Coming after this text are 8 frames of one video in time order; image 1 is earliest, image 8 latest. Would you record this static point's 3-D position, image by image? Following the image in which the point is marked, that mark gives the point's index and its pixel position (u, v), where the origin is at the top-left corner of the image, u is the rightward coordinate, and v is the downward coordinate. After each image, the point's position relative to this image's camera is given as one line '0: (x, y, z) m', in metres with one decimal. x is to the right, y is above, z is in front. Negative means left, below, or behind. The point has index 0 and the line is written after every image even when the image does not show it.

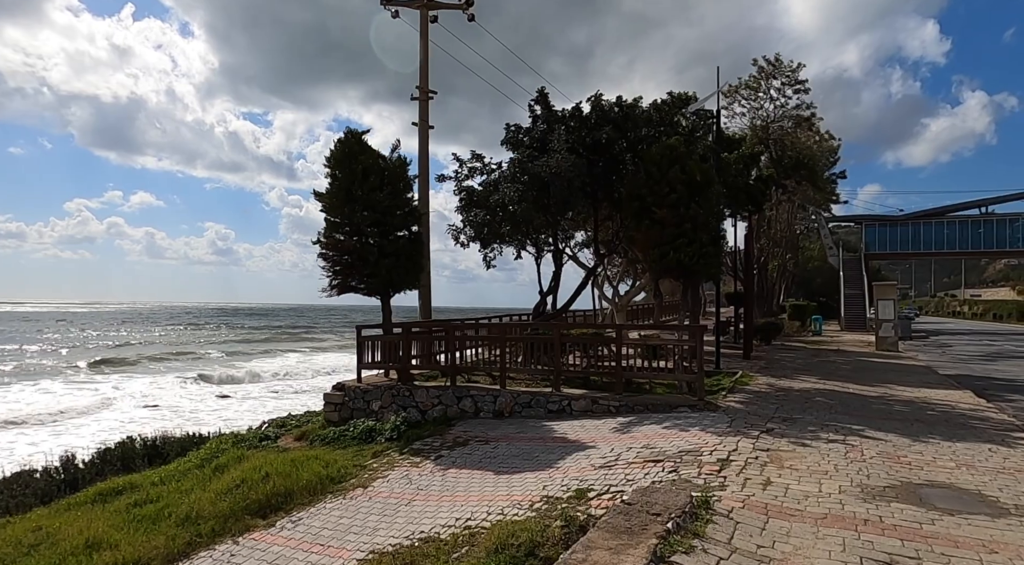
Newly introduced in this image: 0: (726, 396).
0: (+4.2, -2.2, +12.4) m
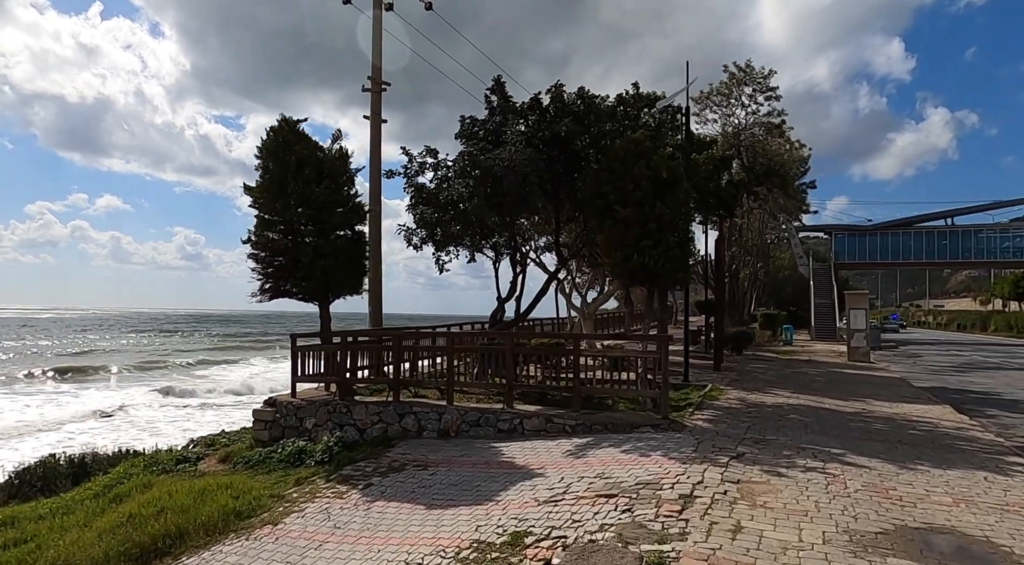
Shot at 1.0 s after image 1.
0: (+3.2, -2.4, +11.4) m
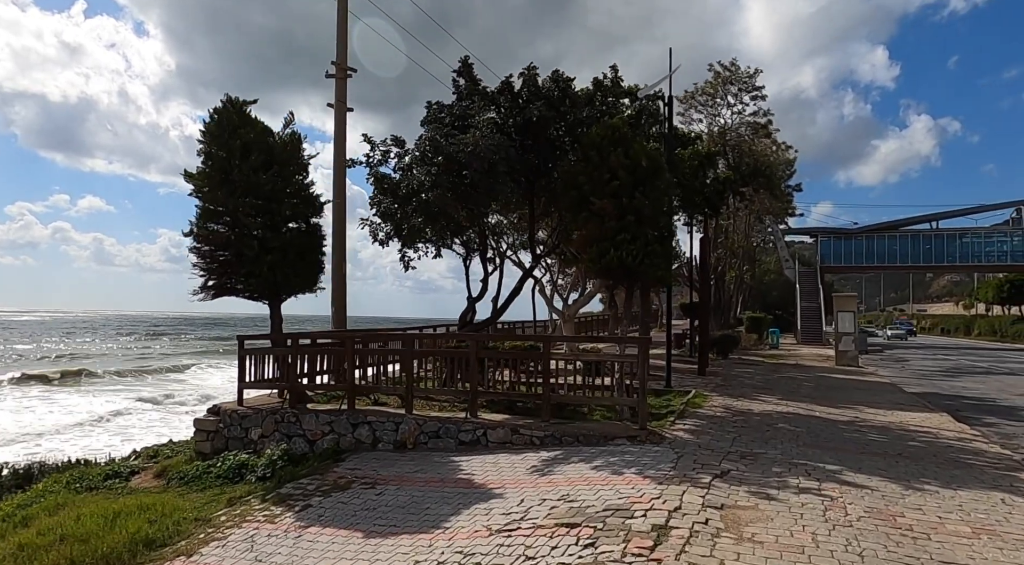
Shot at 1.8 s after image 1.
0: (+2.6, -2.3, +10.4) m
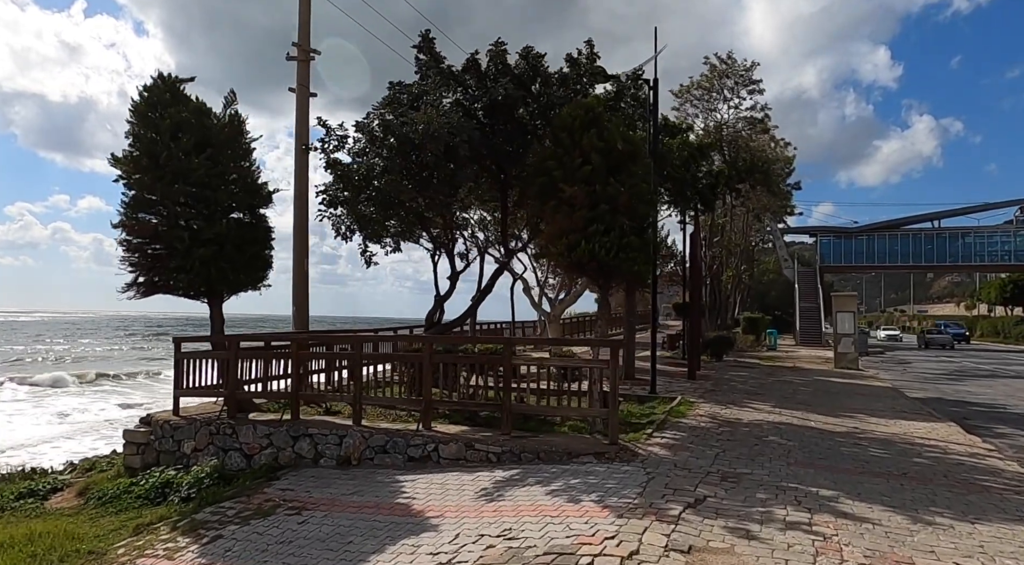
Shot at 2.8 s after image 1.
0: (+2.0, -2.3, +9.4) m
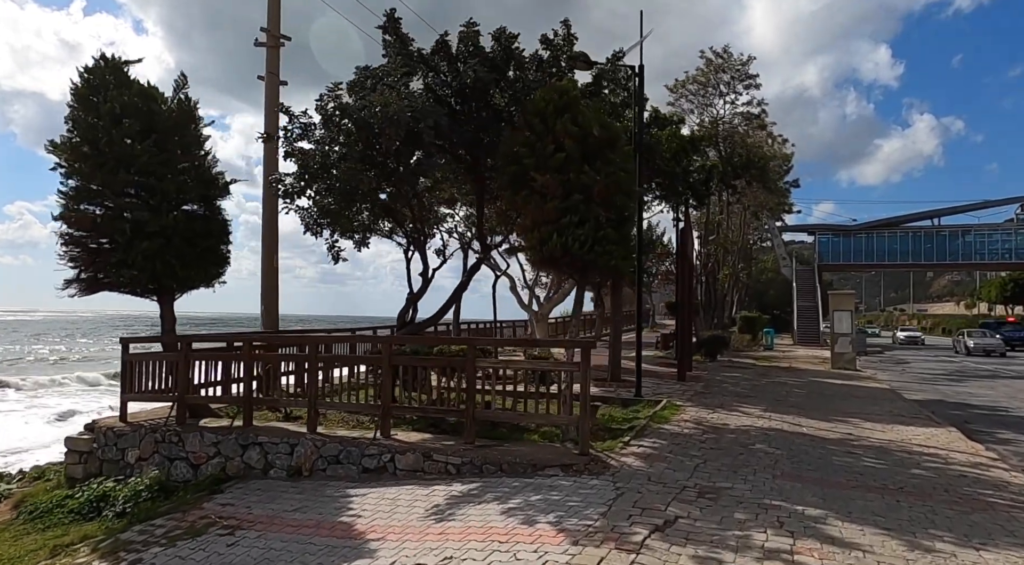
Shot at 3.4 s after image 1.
0: (+1.6, -2.2, +8.7) m
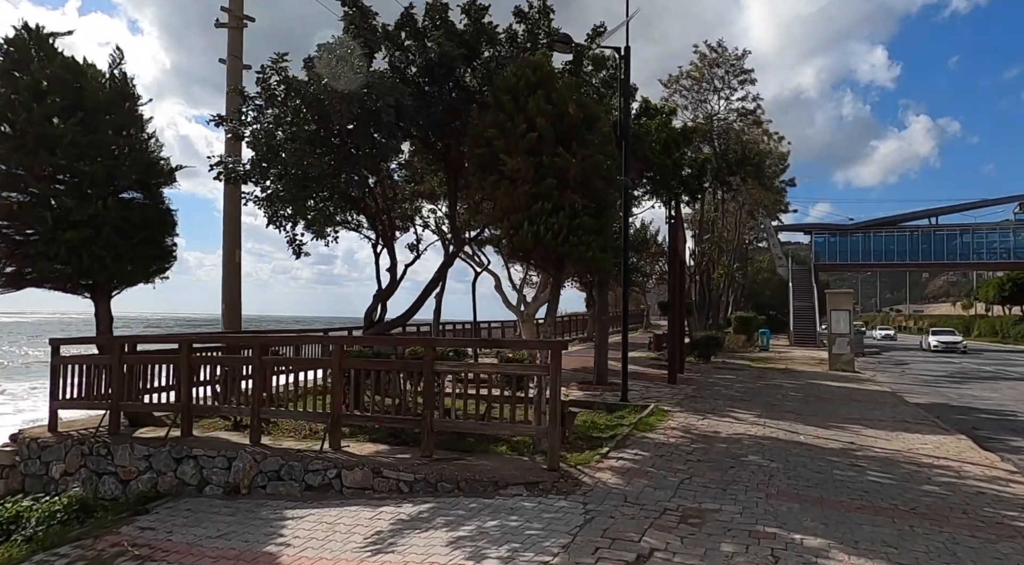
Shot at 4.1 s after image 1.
0: (+1.1, -2.1, +7.8) m
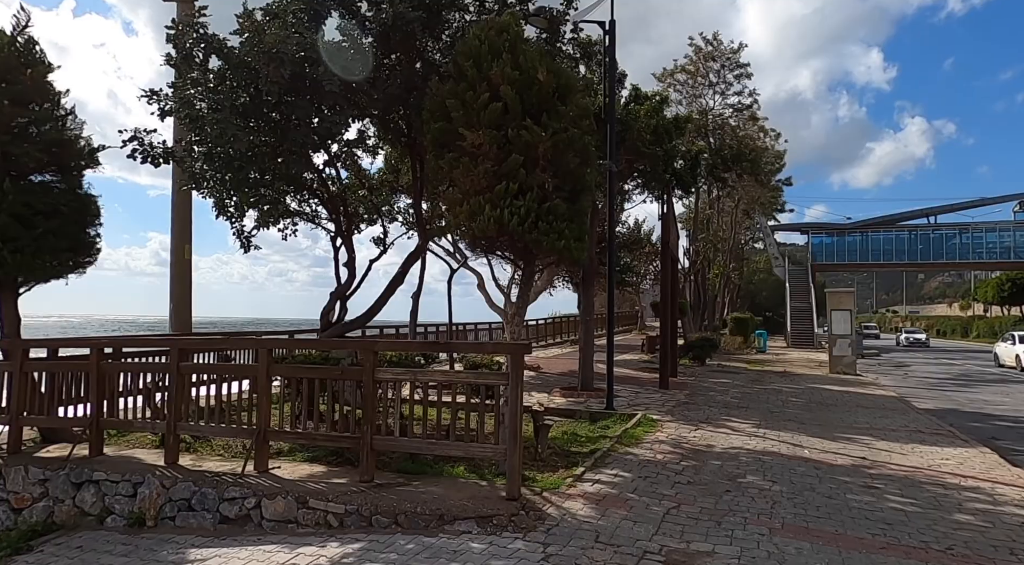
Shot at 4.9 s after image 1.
0: (+0.7, -2.1, +6.7) m
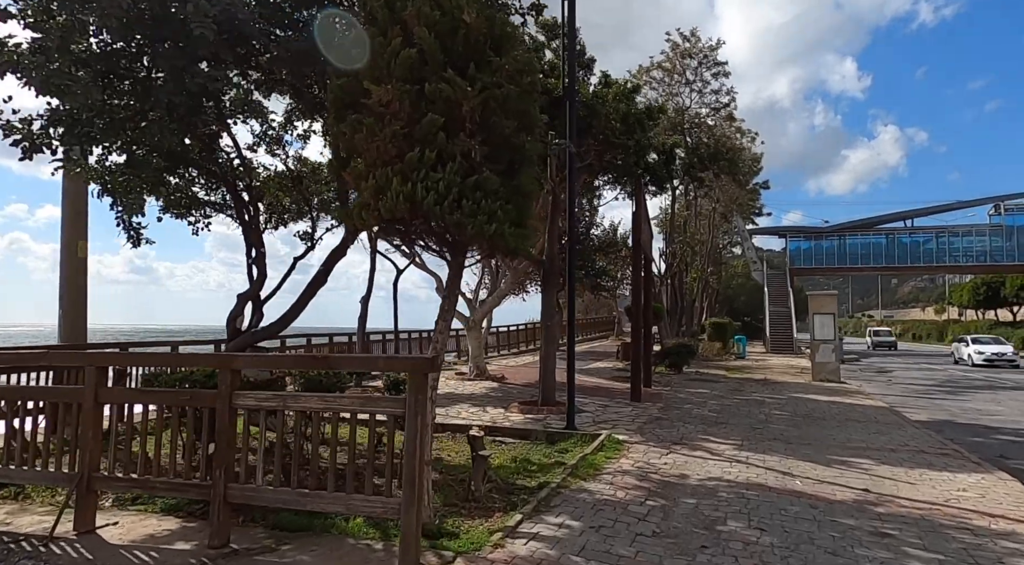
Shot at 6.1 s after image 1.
0: (0.0, -2.0, +5.2) m
